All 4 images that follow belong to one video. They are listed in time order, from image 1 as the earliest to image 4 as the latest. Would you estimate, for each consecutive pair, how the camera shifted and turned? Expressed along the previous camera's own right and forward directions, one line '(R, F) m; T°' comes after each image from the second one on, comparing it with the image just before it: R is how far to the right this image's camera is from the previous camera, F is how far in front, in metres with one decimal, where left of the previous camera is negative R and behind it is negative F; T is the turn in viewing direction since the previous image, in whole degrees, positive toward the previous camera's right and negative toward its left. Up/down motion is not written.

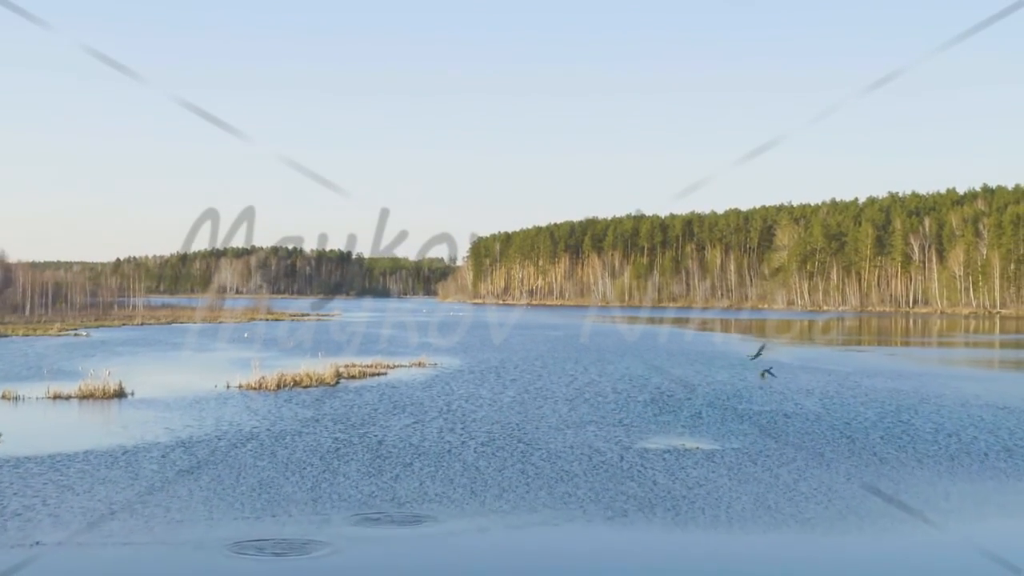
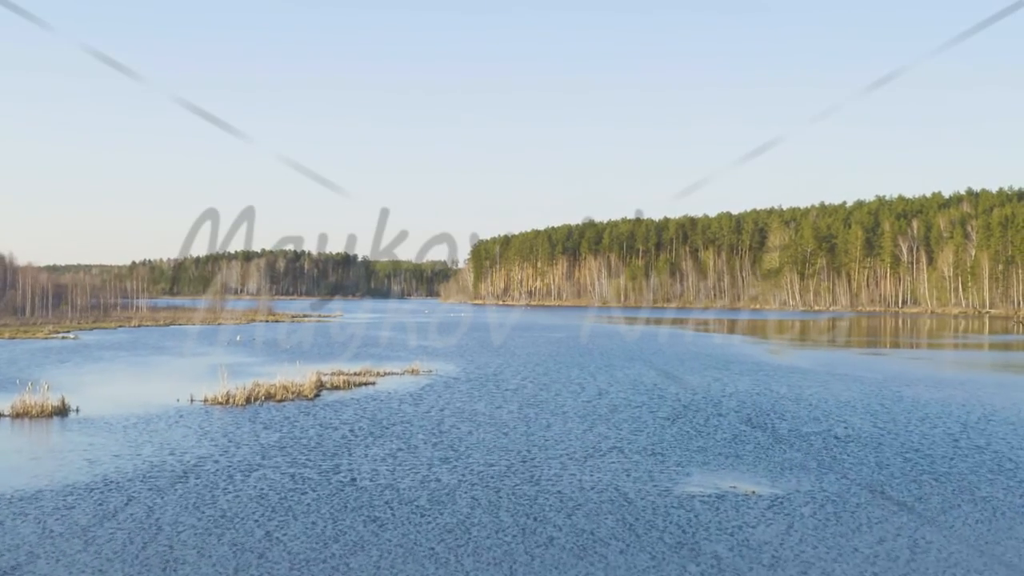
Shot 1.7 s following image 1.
(-0.1, +4.0) m; 0°
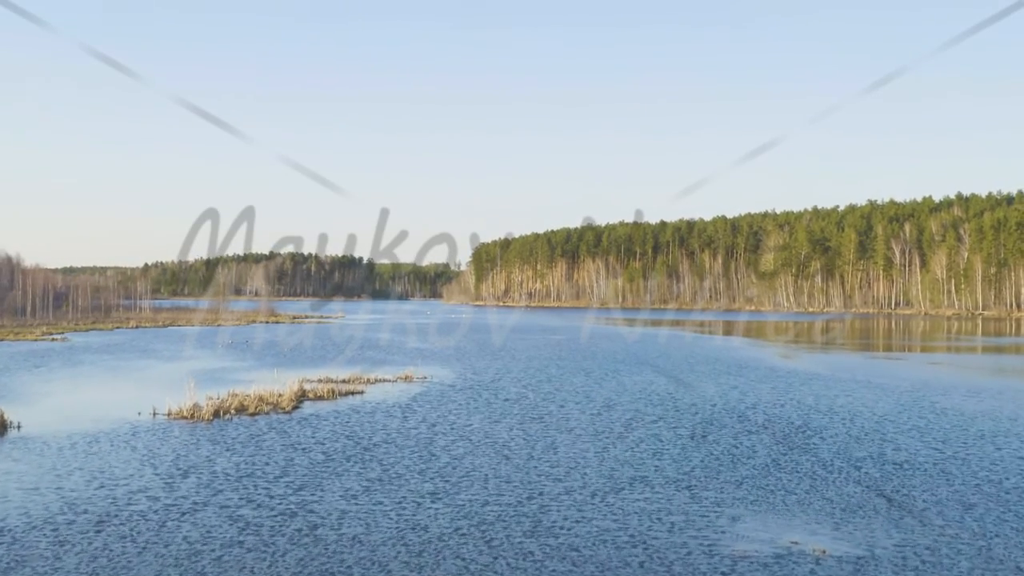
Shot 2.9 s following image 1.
(0.0, +3.2) m; 0°
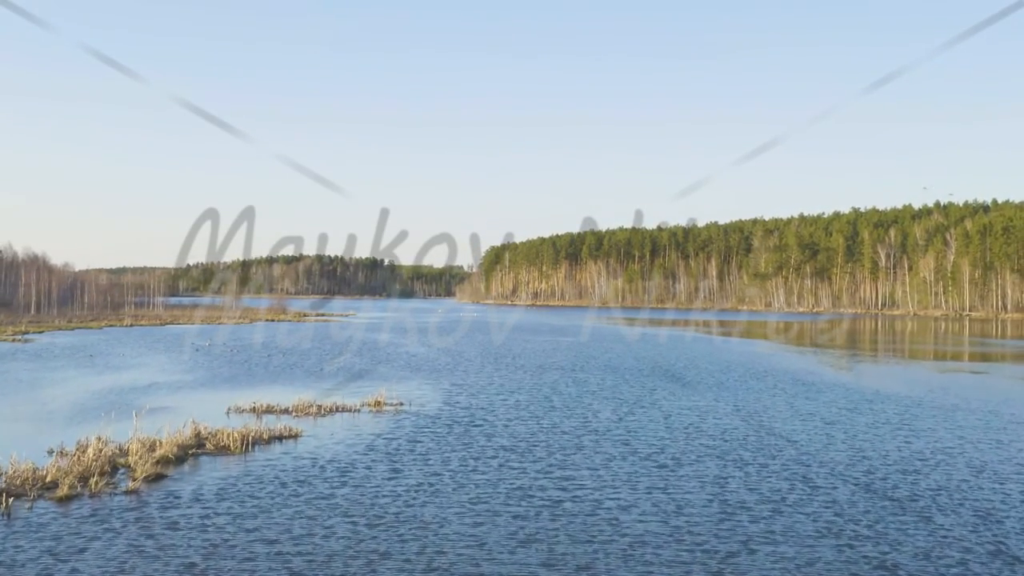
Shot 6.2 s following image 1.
(-0.1, +11.5) m; 0°
